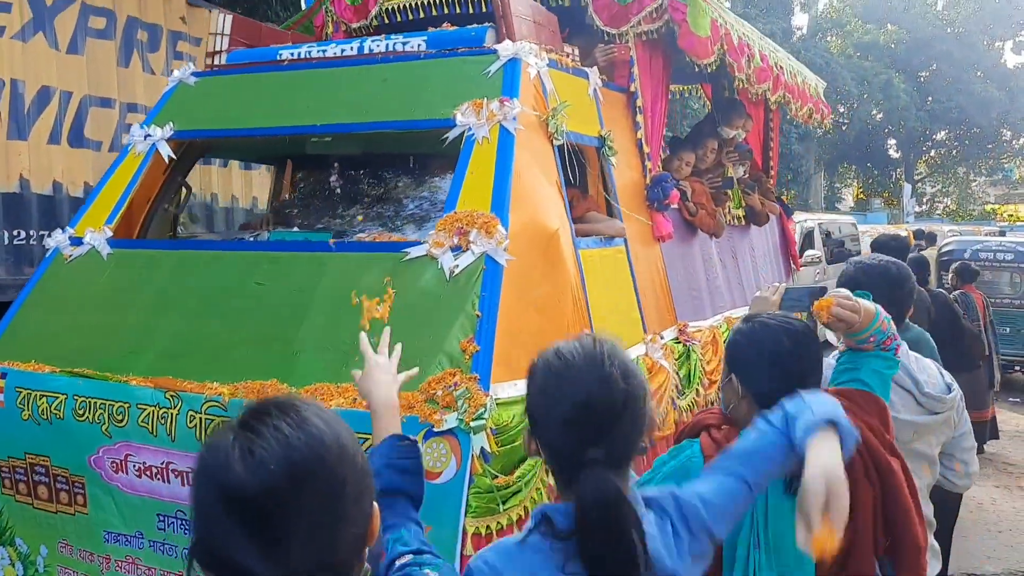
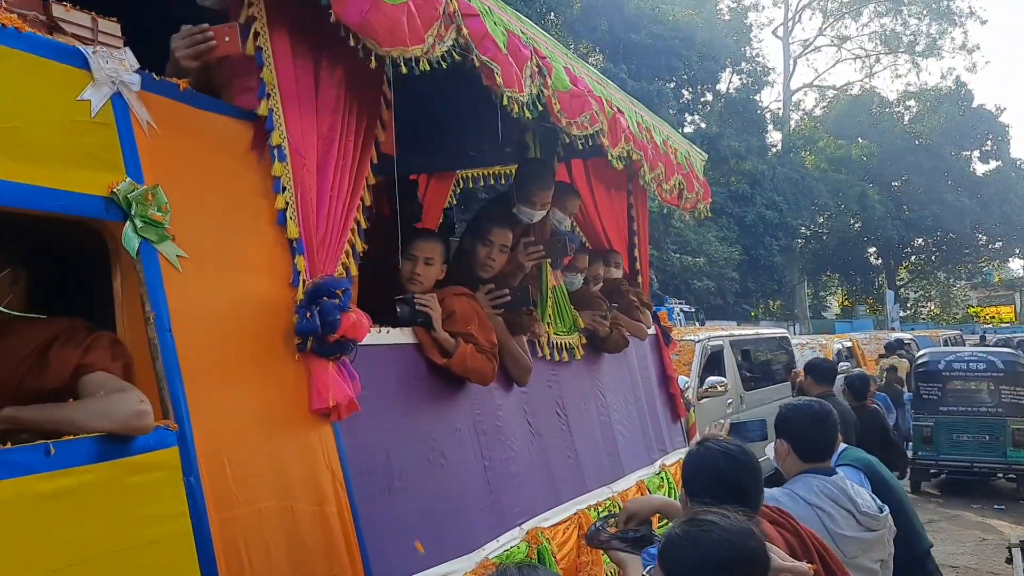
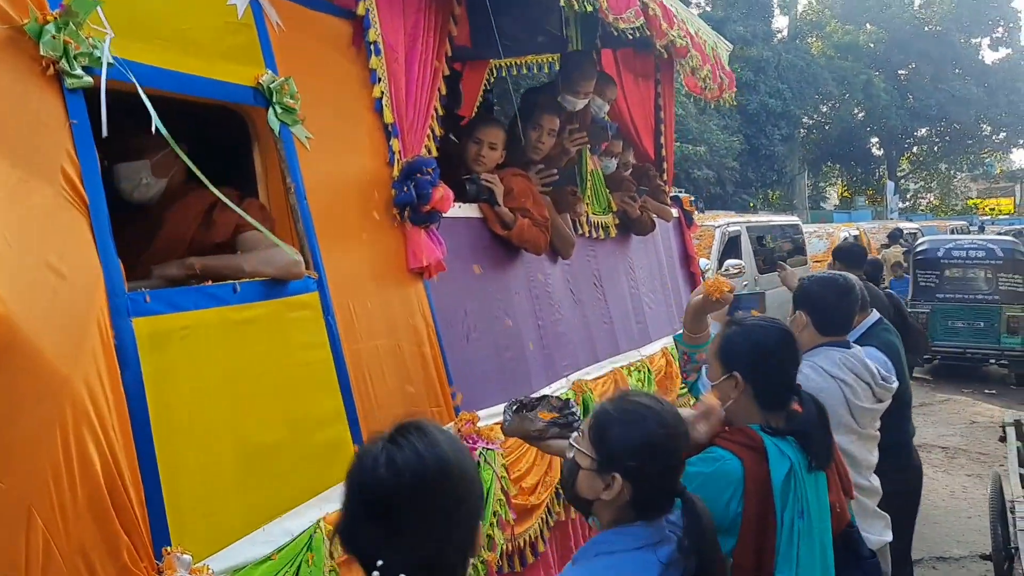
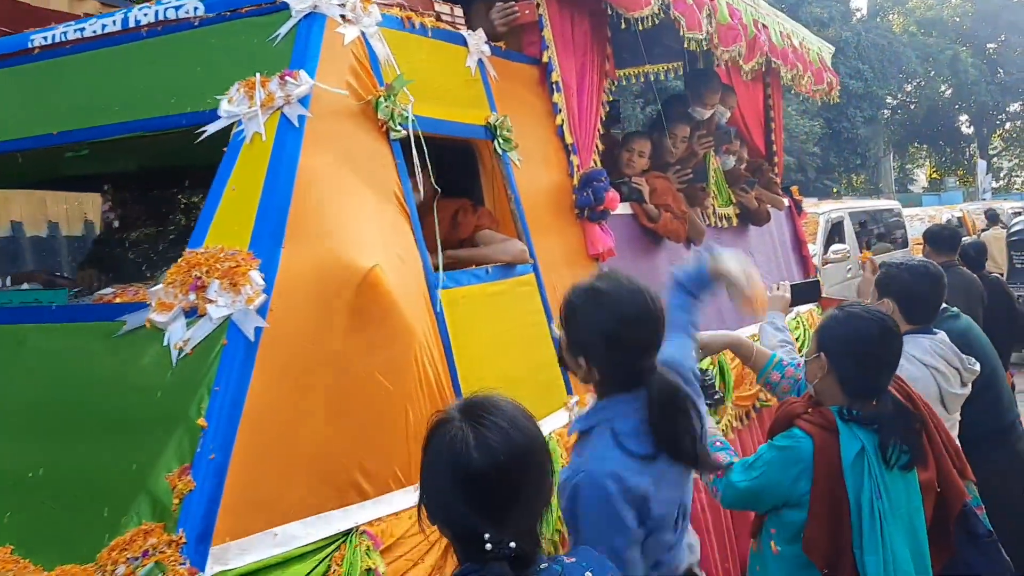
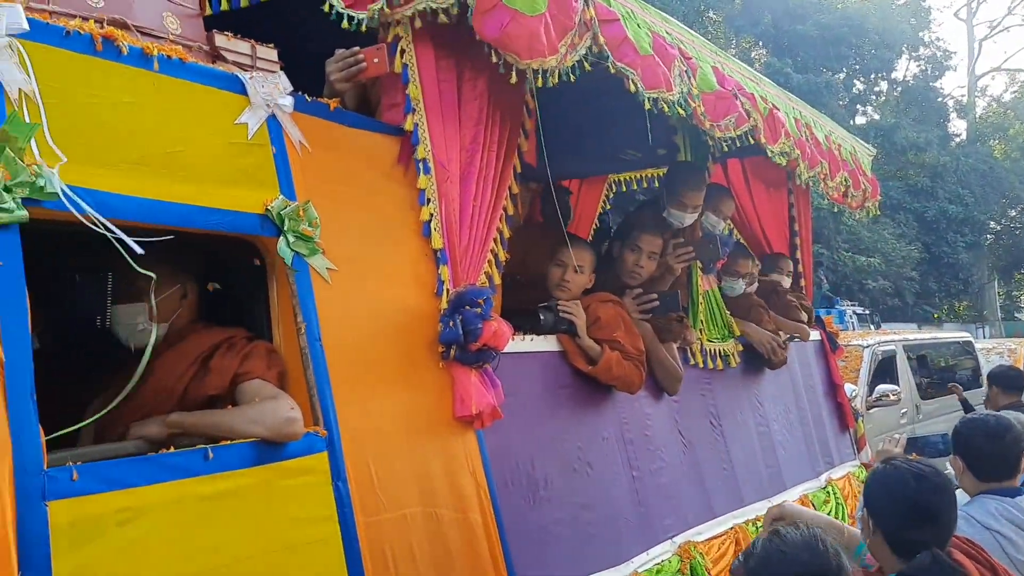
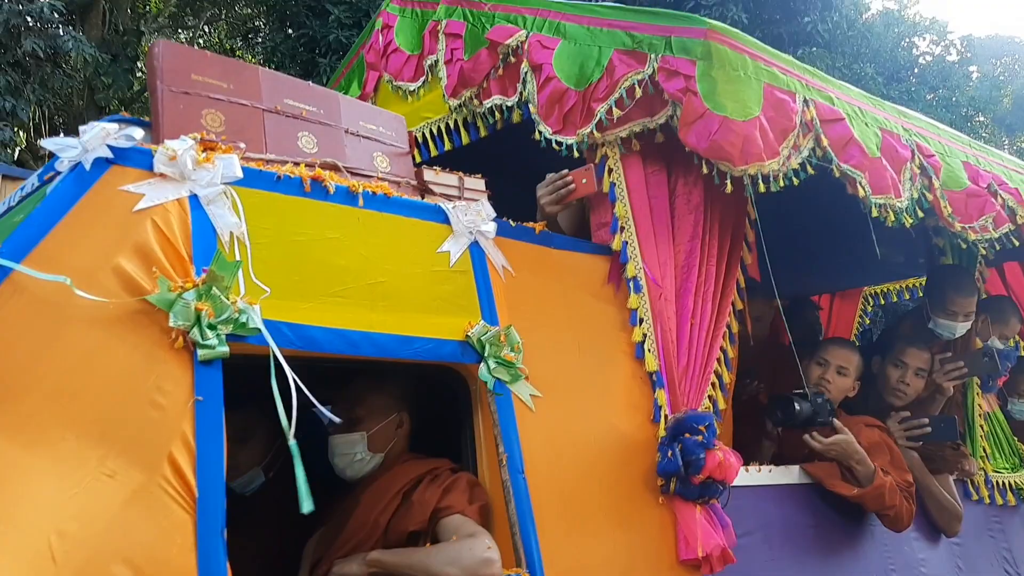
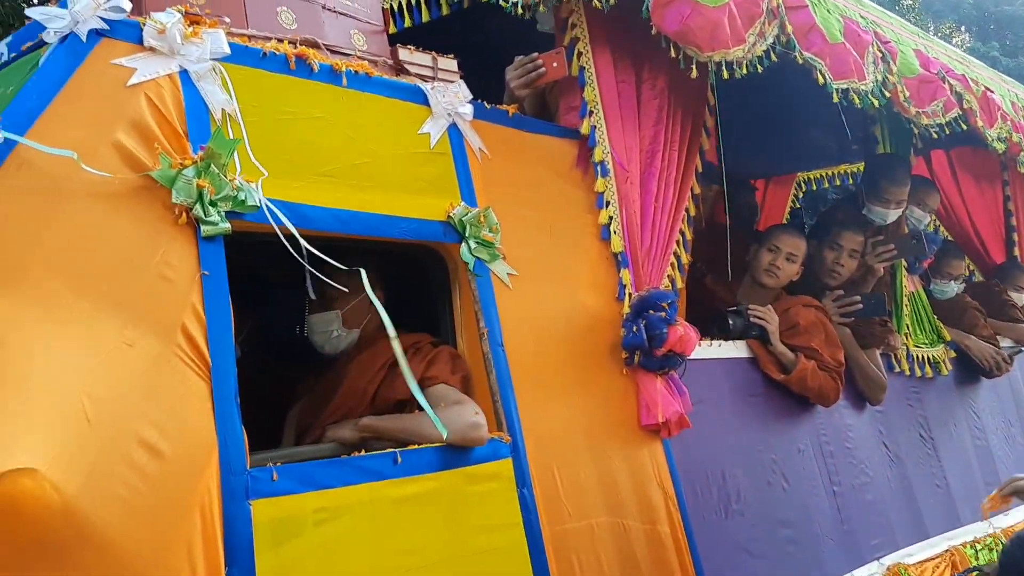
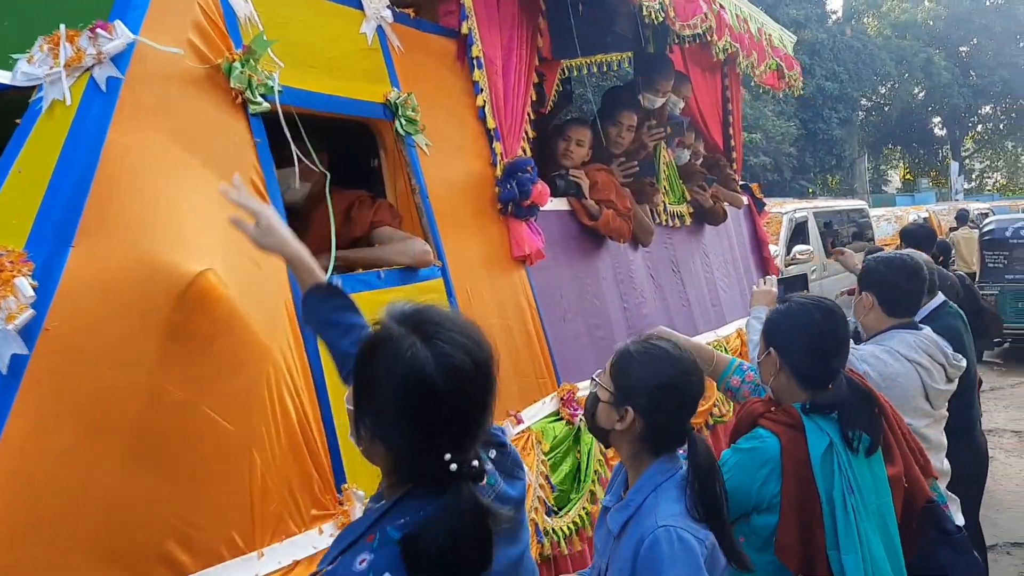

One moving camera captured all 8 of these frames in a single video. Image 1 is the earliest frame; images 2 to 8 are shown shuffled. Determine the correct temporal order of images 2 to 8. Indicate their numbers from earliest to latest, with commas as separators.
4, 8, 3, 2, 5, 7, 6
